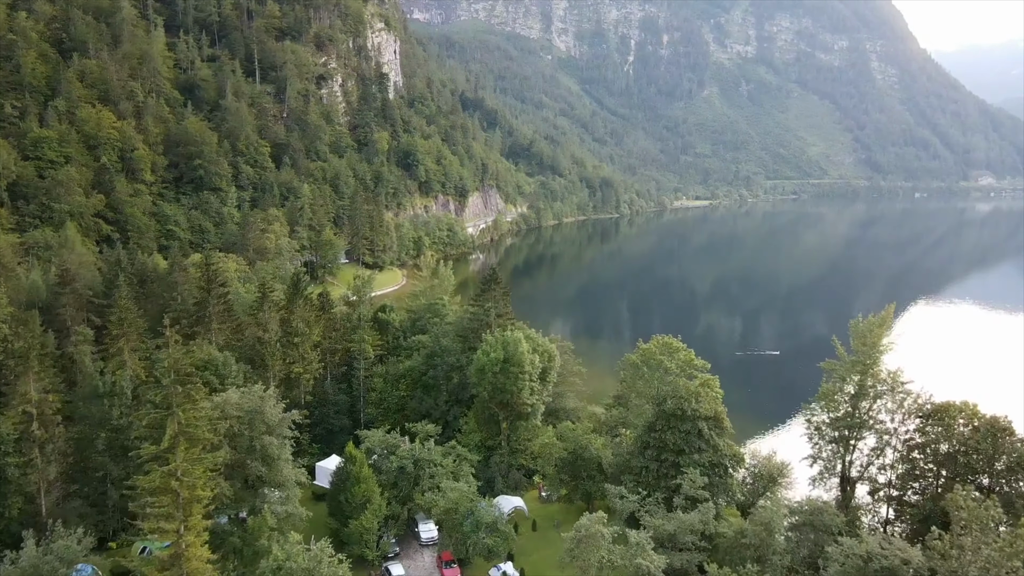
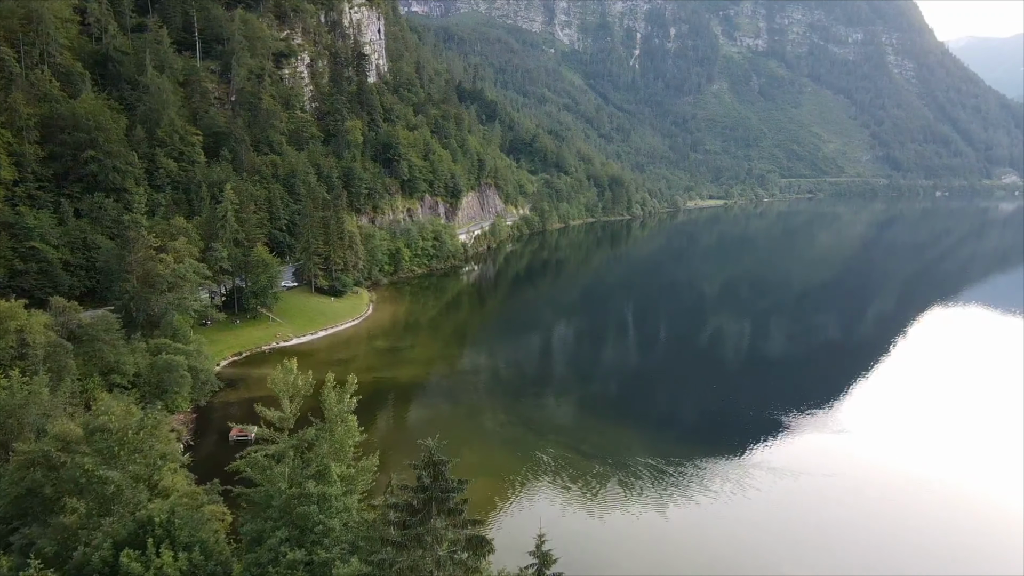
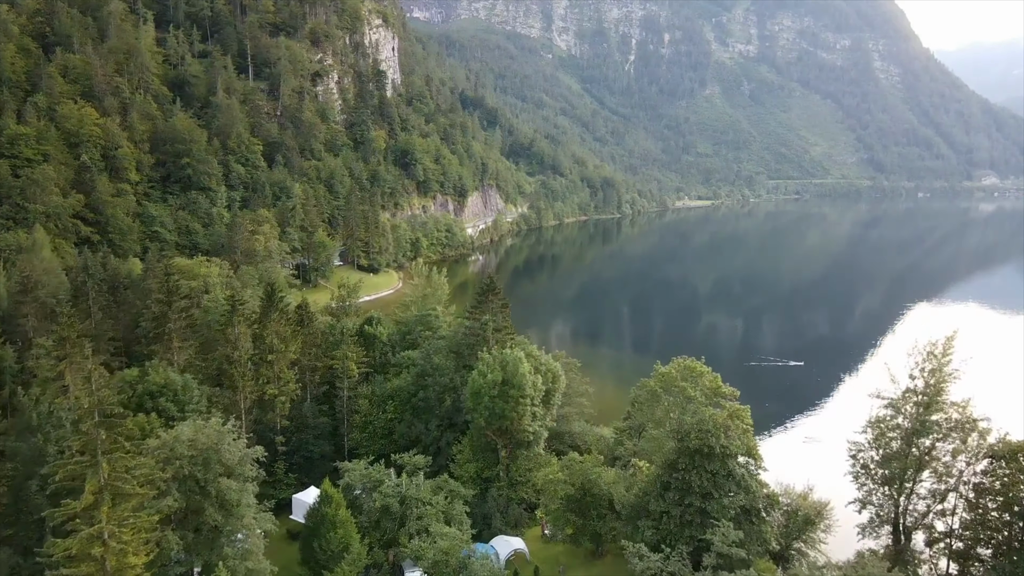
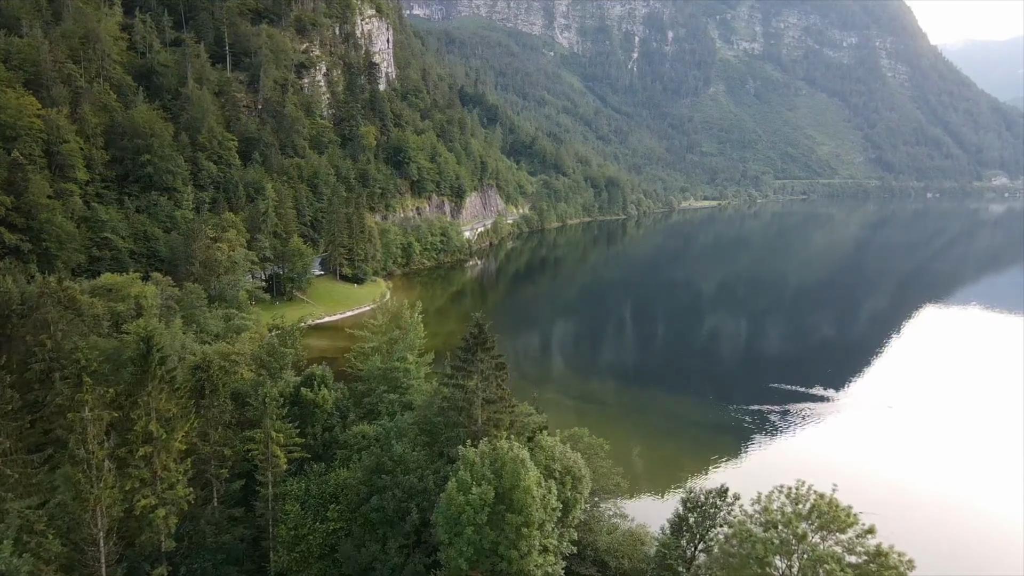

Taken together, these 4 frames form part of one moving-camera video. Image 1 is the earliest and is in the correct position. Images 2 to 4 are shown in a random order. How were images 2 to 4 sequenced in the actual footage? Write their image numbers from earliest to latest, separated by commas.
3, 4, 2
